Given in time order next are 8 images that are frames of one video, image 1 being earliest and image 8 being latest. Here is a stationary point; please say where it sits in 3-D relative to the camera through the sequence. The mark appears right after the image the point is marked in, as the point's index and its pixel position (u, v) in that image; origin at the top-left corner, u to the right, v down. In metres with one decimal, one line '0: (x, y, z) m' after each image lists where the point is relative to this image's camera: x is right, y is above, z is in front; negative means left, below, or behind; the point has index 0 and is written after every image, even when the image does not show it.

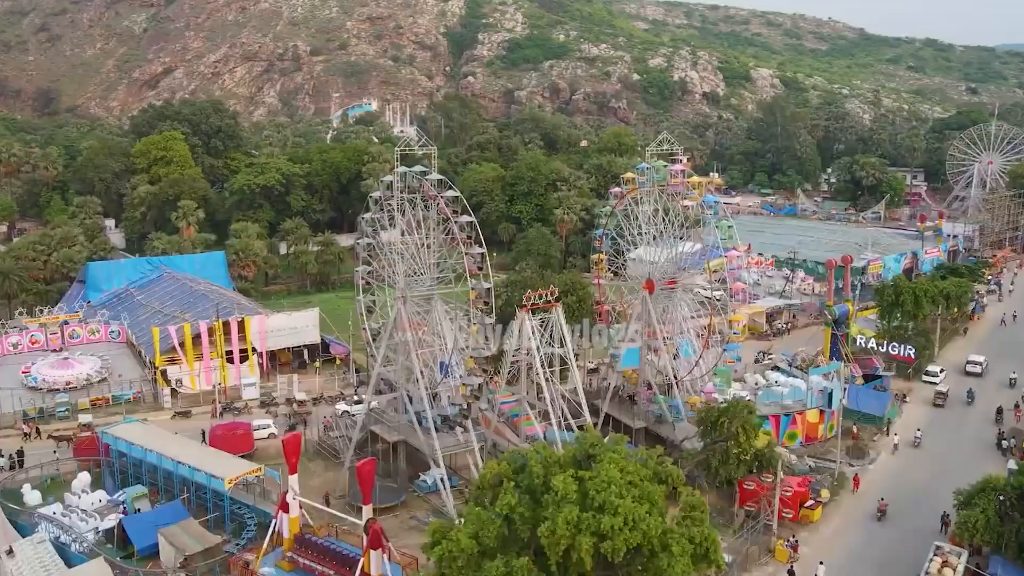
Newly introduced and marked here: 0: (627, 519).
0: (+2.3, -4.4, +17.5) m
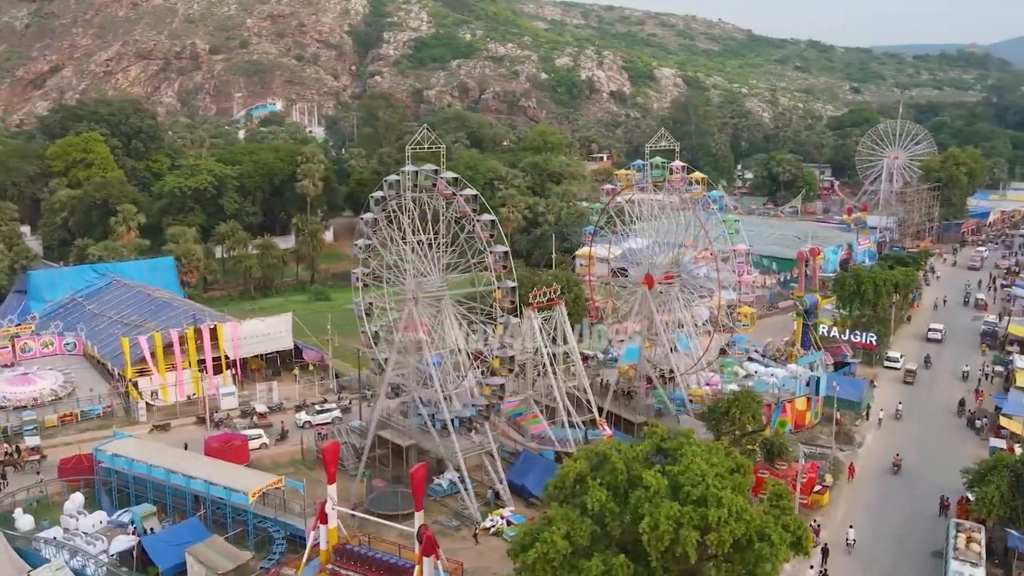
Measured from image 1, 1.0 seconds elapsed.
0: (+4.3, -4.3, +17.6) m
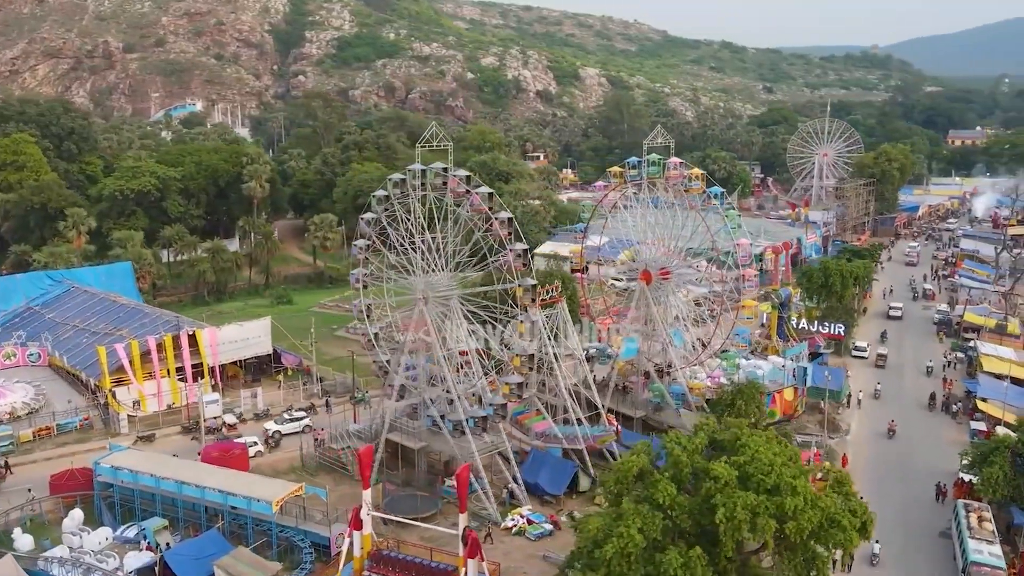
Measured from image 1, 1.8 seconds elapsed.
0: (+5.8, -4.1, +18.0) m
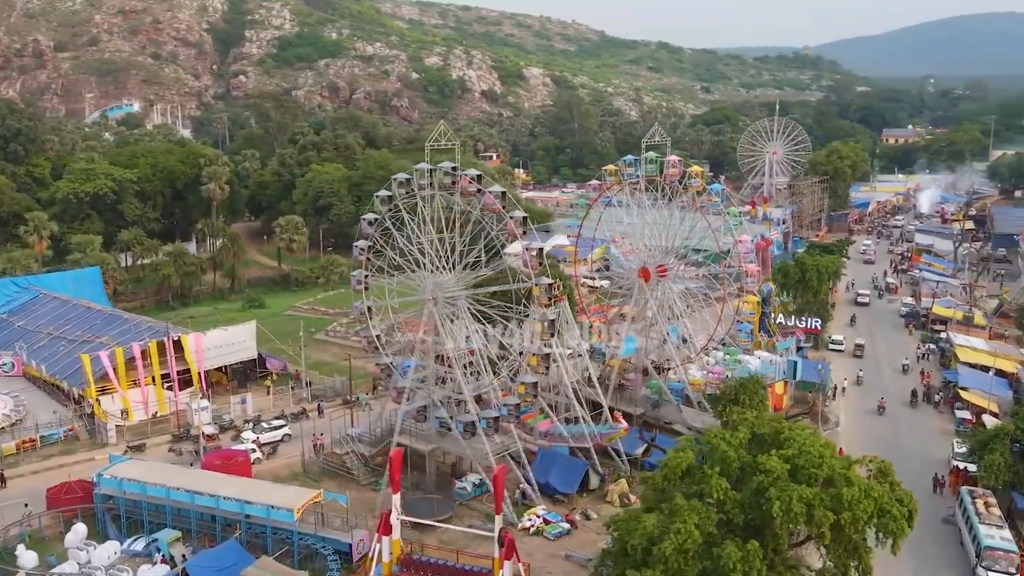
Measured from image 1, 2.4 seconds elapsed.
0: (+6.9, -4.0, +18.3) m
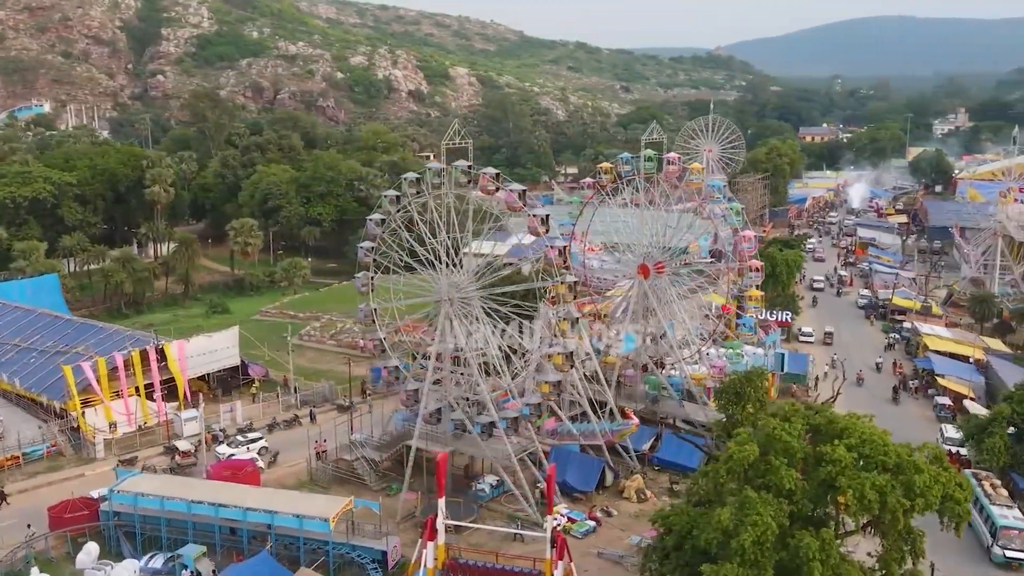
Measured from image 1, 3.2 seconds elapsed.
0: (+8.4, -3.8, +18.8) m
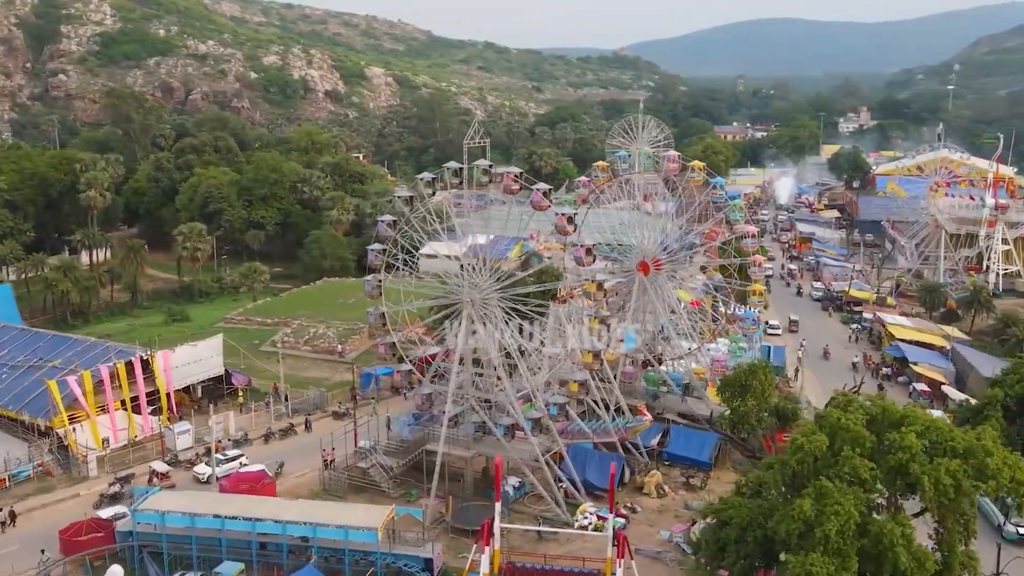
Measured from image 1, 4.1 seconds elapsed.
0: (+10.2, -3.6, +19.5) m
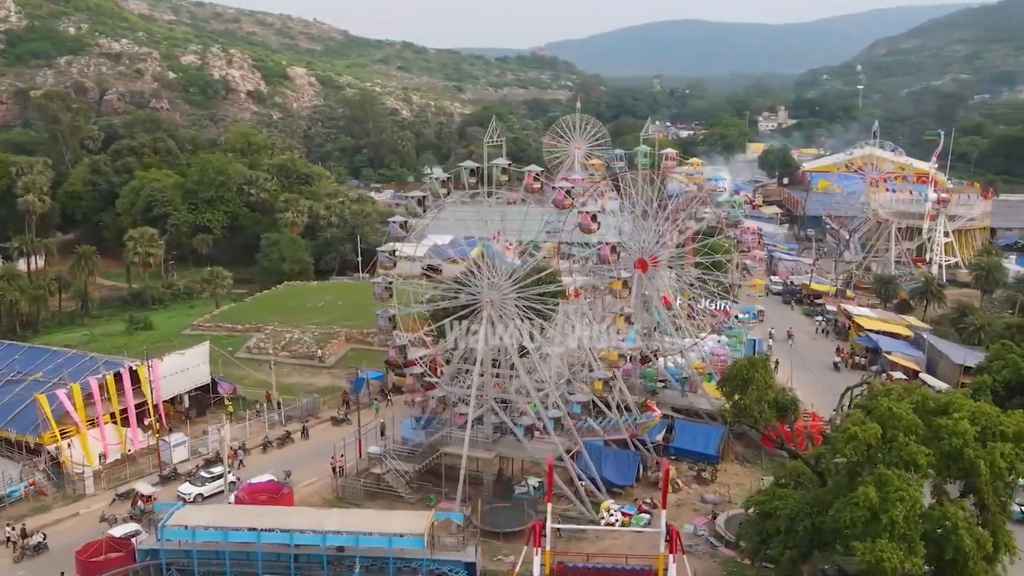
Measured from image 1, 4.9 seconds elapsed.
0: (+11.6, -3.4, +20.3) m
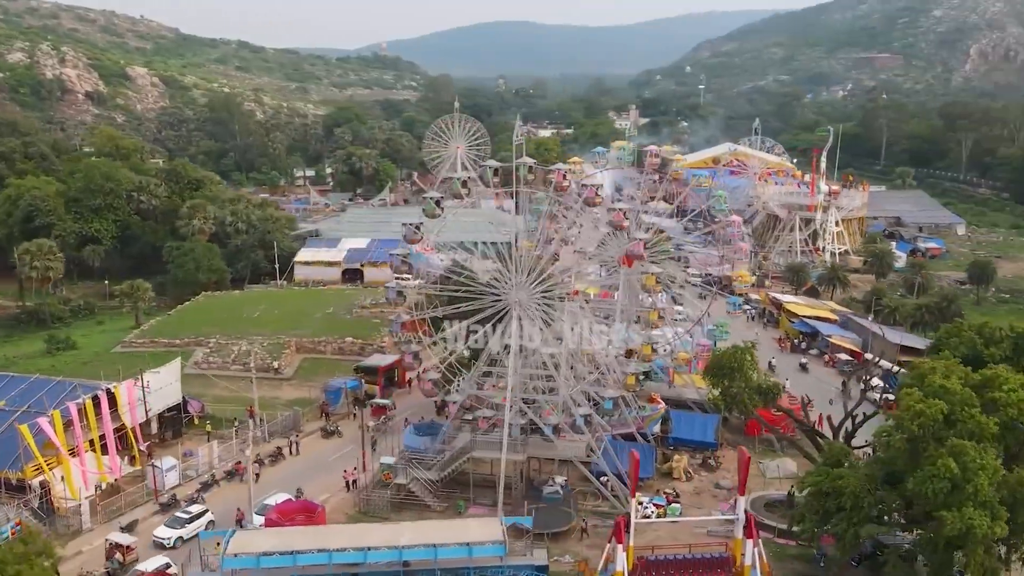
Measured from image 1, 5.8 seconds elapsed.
0: (+13.8, -2.9, +22.3) m
